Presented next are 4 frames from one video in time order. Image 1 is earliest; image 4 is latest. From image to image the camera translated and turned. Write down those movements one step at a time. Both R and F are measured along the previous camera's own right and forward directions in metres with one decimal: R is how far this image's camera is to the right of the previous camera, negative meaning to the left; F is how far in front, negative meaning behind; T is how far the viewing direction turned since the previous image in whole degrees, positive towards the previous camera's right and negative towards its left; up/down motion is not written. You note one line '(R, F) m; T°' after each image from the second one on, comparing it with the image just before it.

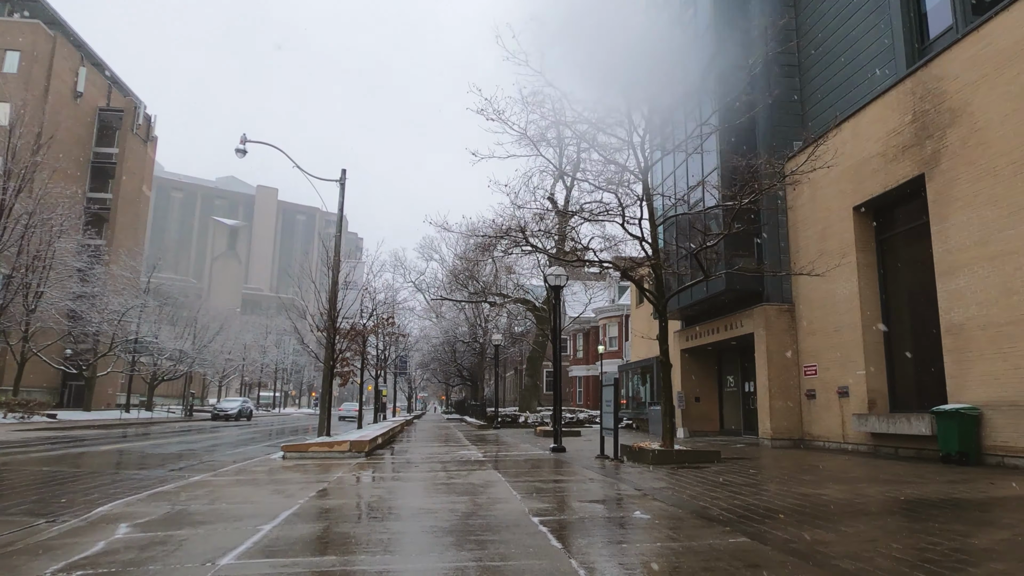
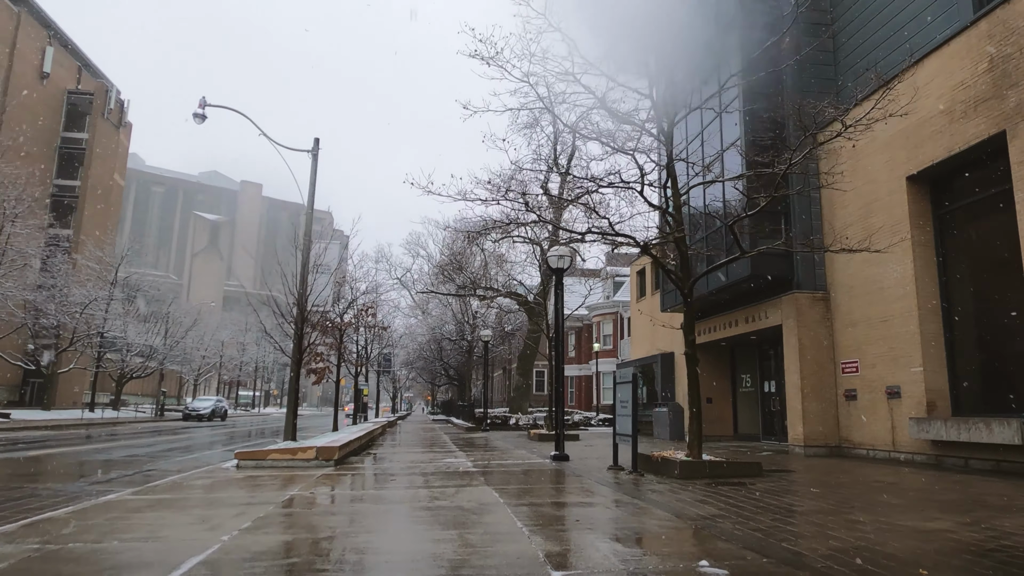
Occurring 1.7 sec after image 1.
(-0.2, +2.1) m; +1°
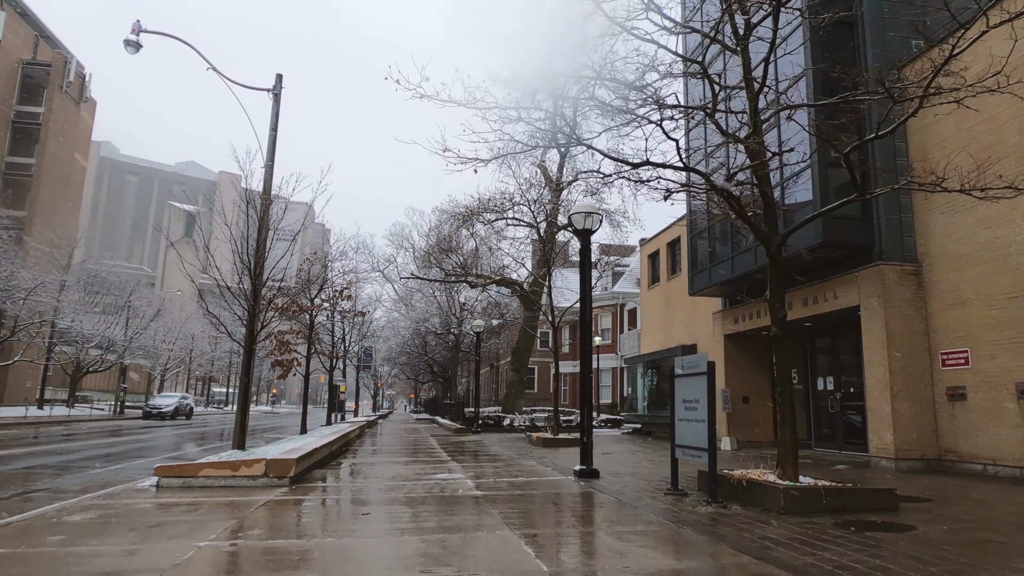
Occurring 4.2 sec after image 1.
(-0.5, +3.1) m; +1°
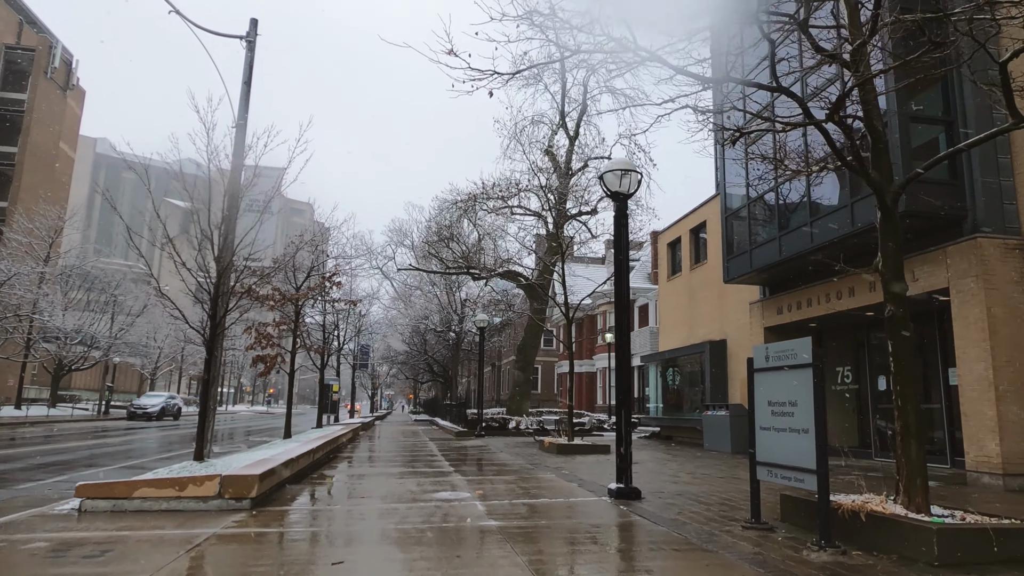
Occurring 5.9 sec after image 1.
(-0.2, +2.0) m; 0°
